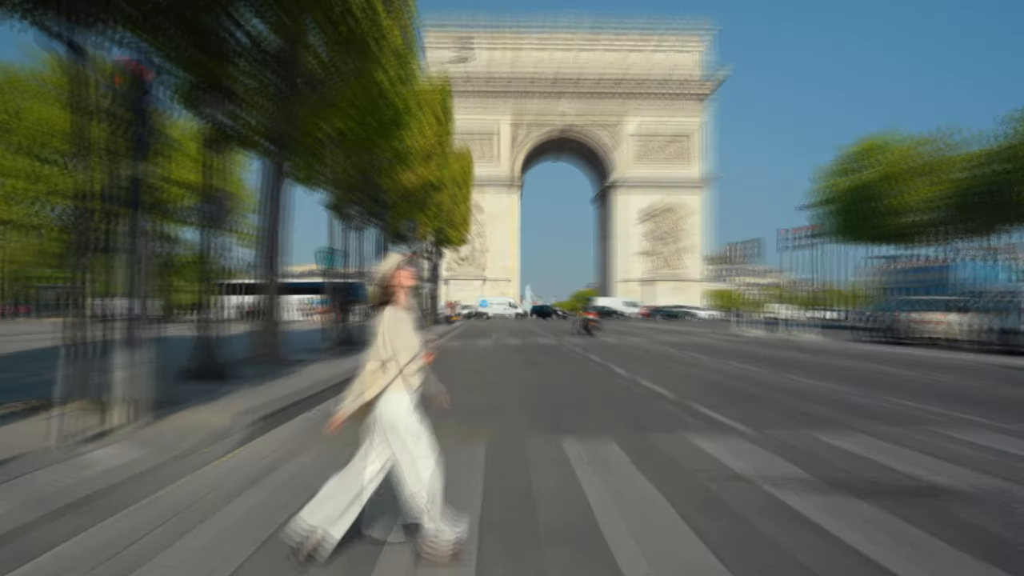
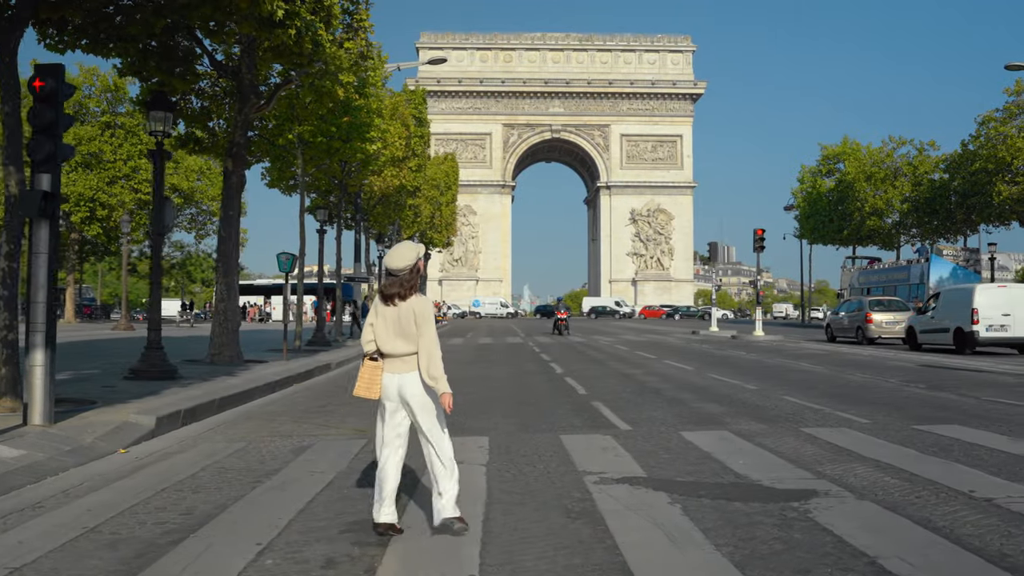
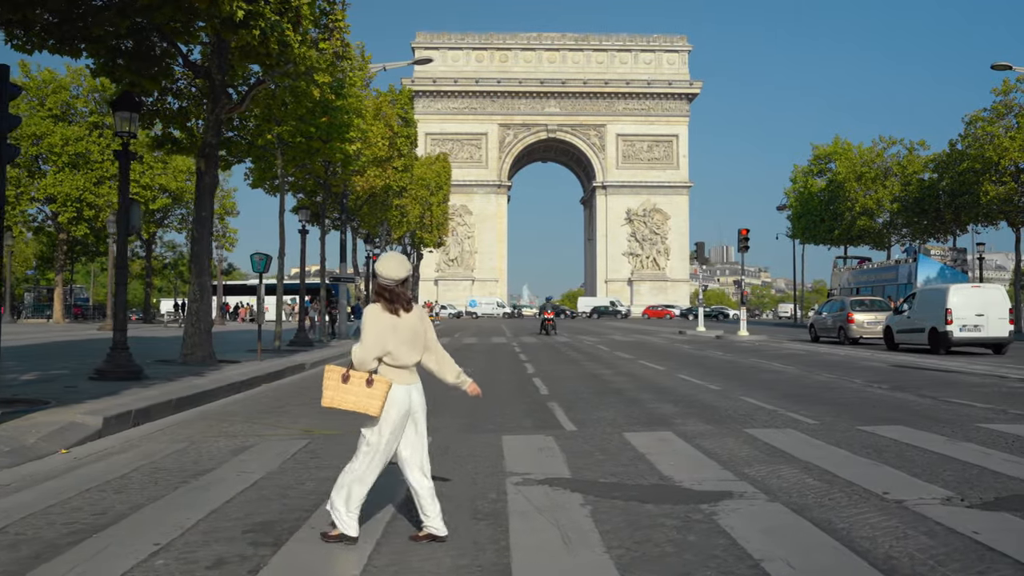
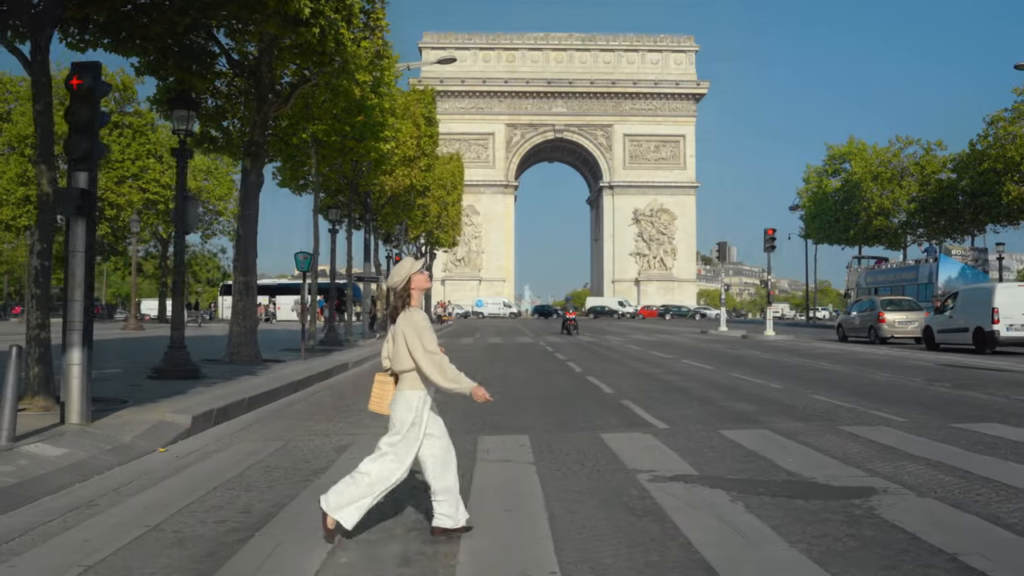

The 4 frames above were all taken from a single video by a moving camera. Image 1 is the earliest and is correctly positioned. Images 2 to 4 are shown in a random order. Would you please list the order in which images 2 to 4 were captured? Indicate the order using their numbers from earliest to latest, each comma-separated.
4, 2, 3
